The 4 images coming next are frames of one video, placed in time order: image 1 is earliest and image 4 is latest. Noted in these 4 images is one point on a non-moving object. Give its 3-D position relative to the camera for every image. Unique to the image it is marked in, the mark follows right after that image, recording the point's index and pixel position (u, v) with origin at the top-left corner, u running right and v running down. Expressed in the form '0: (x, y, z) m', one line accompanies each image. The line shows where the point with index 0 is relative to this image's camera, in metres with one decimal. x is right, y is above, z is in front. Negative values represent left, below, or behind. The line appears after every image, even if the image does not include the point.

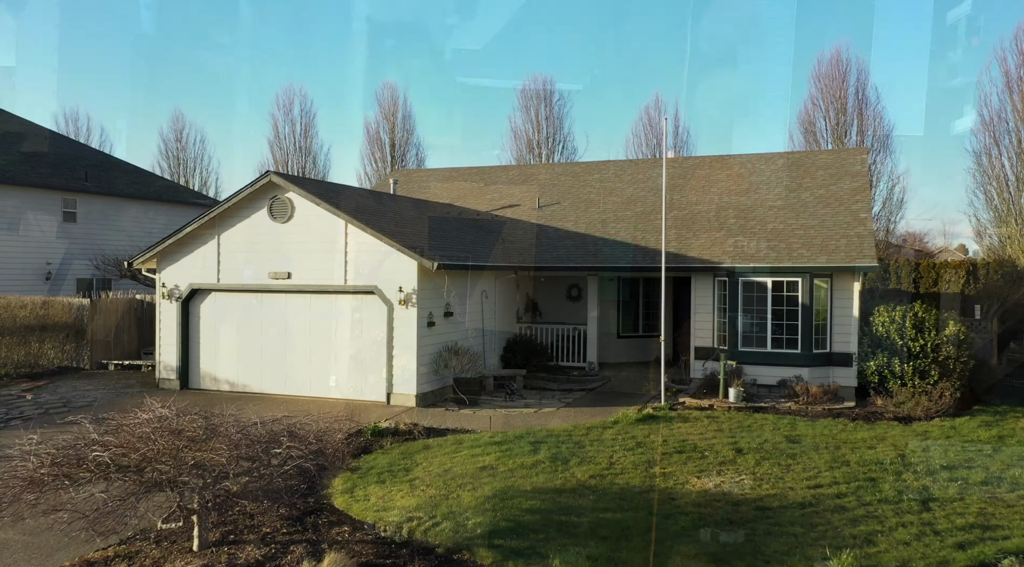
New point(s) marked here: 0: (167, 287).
0: (-3.3, 0.0, +8.4) m
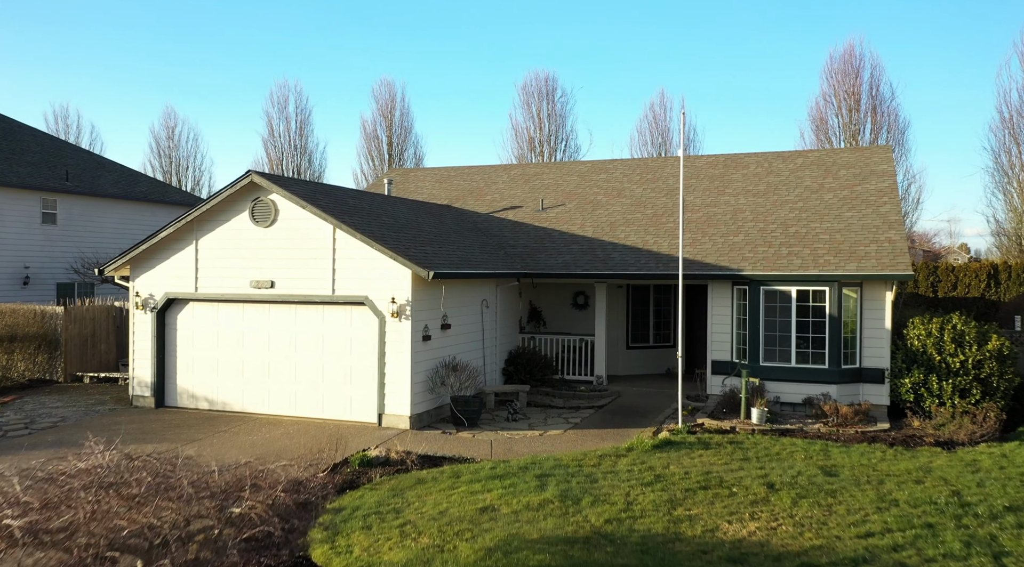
0: (-3.2, -0.1, +7.7) m
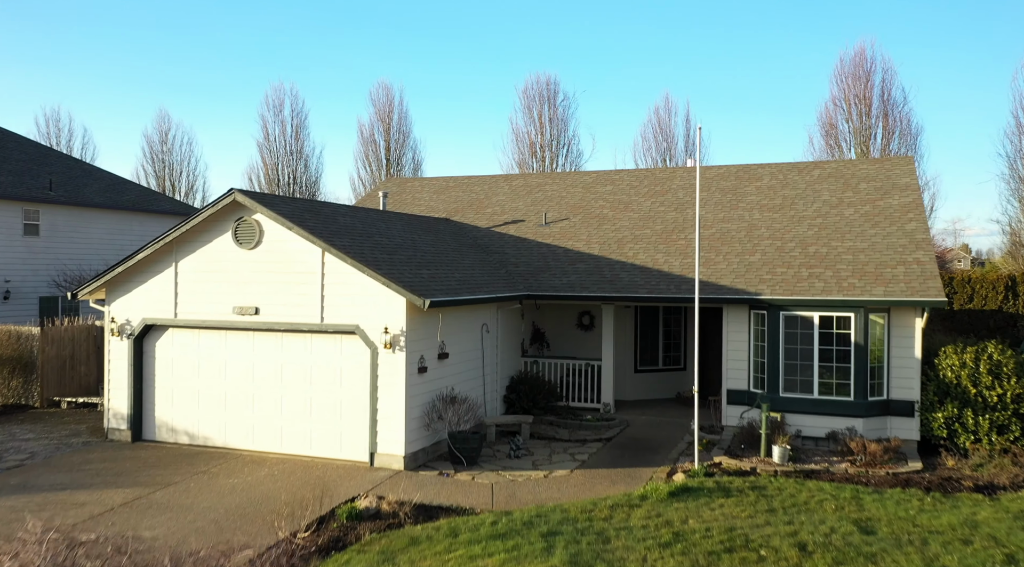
0: (-3.2, -0.3, +7.2) m
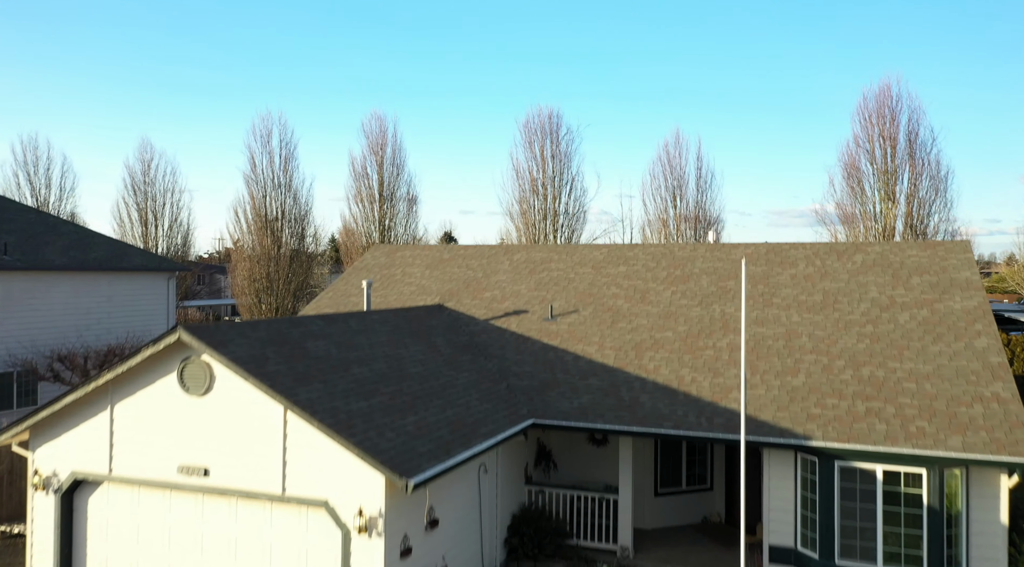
0: (-3.2, -1.3, +6.0) m
